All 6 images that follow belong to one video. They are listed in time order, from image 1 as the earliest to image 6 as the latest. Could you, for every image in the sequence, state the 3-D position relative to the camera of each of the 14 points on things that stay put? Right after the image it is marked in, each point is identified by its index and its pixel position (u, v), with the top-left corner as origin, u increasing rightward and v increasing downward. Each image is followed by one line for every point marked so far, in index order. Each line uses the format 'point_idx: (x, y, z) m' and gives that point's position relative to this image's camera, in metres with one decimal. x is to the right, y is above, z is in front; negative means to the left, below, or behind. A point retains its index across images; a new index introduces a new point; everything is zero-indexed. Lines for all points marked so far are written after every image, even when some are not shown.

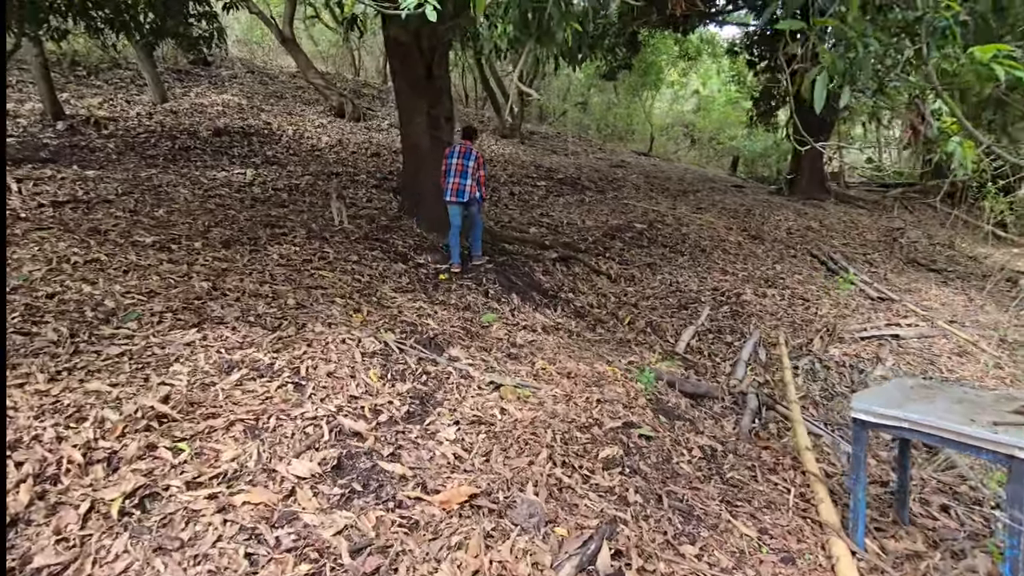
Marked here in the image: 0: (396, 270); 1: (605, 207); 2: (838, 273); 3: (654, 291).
0: (-1.2, +0.2, +5.1) m
1: (+1.8, +1.6, +10.1) m
2: (+4.8, +0.2, +7.6) m
3: (+1.7, 0.0, +6.3) m
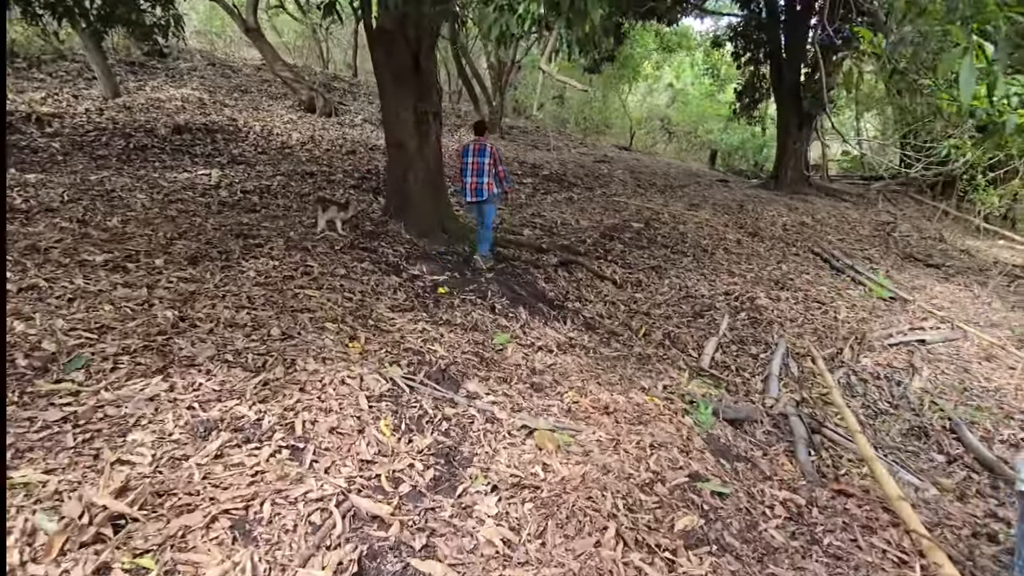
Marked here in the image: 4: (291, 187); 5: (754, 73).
0: (-1.1, 0.0, +4.6) m
1: (+1.6, +1.5, +9.7) m
2: (+4.8, +0.2, +7.4) m
3: (+1.7, -0.1, +5.9) m
4: (-3.2, +1.5, +7.5) m
5: (+6.9, +6.2, +14.7) m
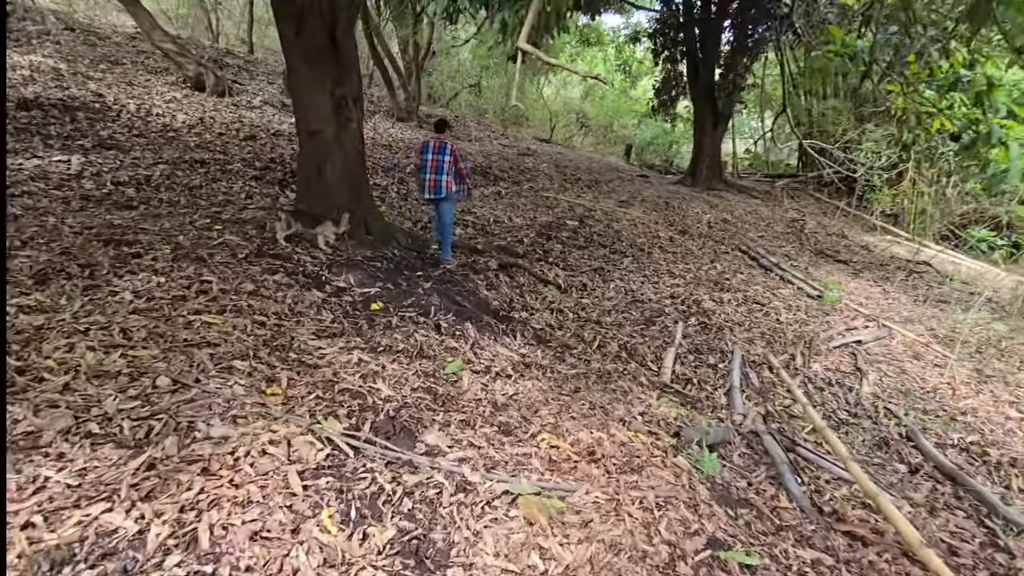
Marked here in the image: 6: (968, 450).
0: (-1.5, -0.1, +3.8) m
1: (+0.3, +1.5, +9.3) m
2: (+3.8, +0.3, +7.5) m
3: (+1.1, -0.2, +5.6) m
4: (-4.1, +1.4, +6.4) m
5: (+4.6, +6.4, +15.0) m
6: (+3.4, -1.2, +3.8) m
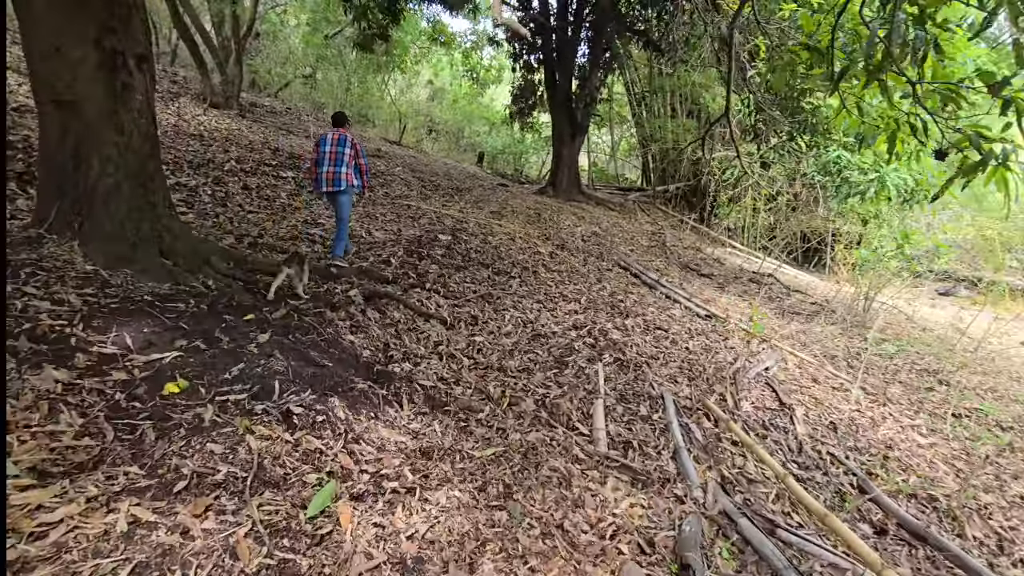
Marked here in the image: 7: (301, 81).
0: (-2.0, -0.4, +2.1) m
1: (-1.9, +1.2, +7.8) m
2: (+2.0, 0.0, +7.2) m
3: (0.0, -0.5, +4.6) m
4: (-5.3, +0.9, +3.8) m
5: (+0.4, +6.0, +14.7) m
6: (+2.7, -1.4, +3.5) m
7: (-7.1, +7.0, +17.3) m
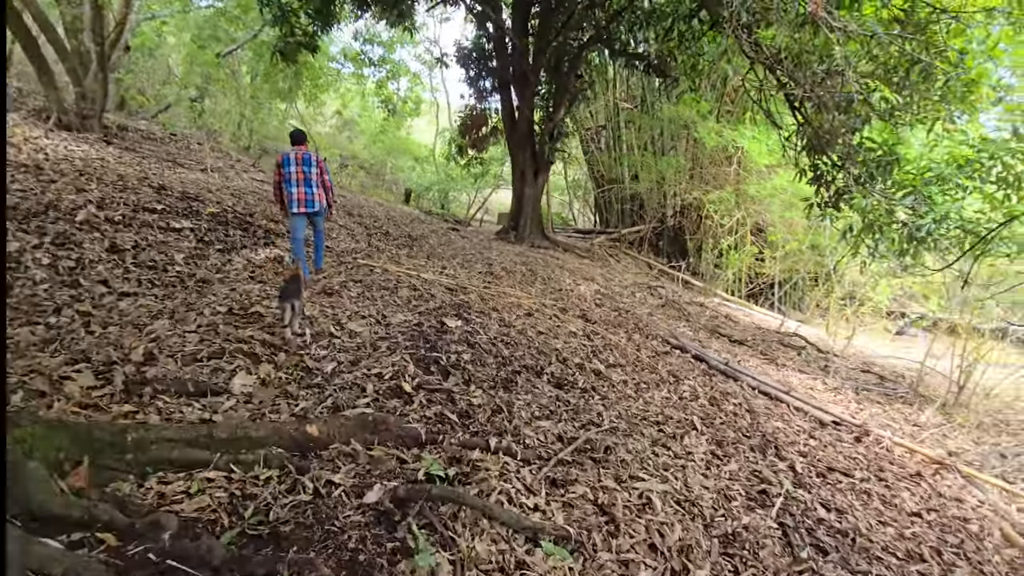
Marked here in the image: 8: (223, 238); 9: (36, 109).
0: (-0.6, -1.1, -0.4) m
1: (-1.7, +0.1, +5.3) m
2: (+2.3, -0.9, +5.4) m
3: (+0.9, -1.3, +2.3) m
4: (-4.2, 0.0, +0.6) m
5: (-0.9, +4.5, +12.7) m
6: (+3.8, -2.1, +1.7) m
7: (-8.8, +5.1, +14.0) m
8: (-3.4, +0.6, +6.1) m
9: (-8.7, +3.3, +9.4) m
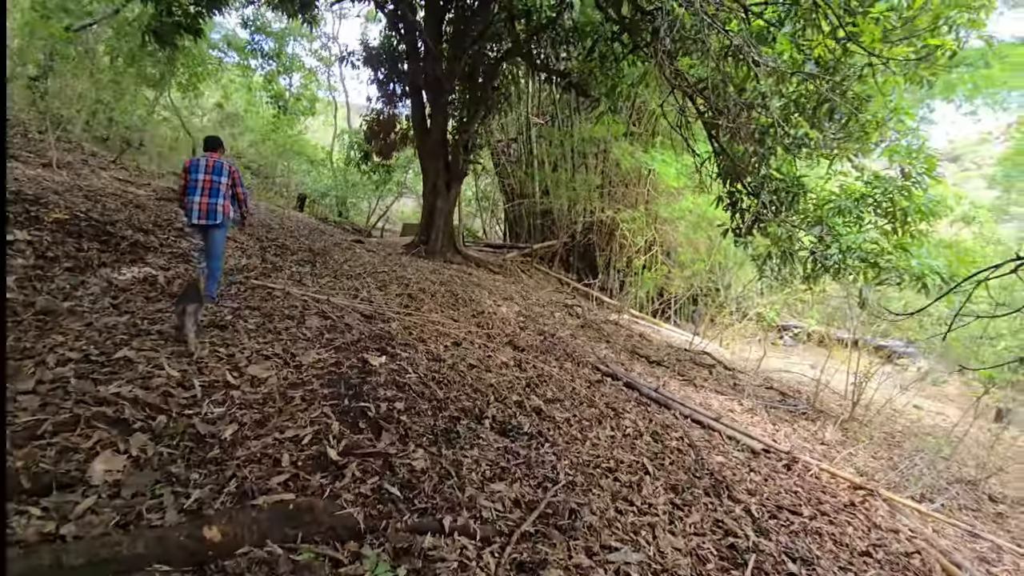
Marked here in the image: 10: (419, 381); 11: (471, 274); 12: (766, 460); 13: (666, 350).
0: (-0.1, -1.3, -0.9) m
1: (-2.3, -0.2, +4.5) m
2: (+1.6, -1.2, +5.3) m
3: (+0.8, -1.5, +2.0) m
4: (-3.9, -0.2, -0.6) m
5: (-3.0, +4.1, +11.9) m
6: (+3.8, -2.3, +2.0) m
7: (-11.0, +4.7, +11.7) m
8: (-4.2, +0.3, +4.9) m
9: (-10.0, +3.0, +7.1) m
10: (-0.7, -0.7, +3.9) m
11: (-0.7, +0.2, +9.9) m
12: (+2.2, -1.5, +4.5) m
13: (+2.7, -1.1, +8.7) m
